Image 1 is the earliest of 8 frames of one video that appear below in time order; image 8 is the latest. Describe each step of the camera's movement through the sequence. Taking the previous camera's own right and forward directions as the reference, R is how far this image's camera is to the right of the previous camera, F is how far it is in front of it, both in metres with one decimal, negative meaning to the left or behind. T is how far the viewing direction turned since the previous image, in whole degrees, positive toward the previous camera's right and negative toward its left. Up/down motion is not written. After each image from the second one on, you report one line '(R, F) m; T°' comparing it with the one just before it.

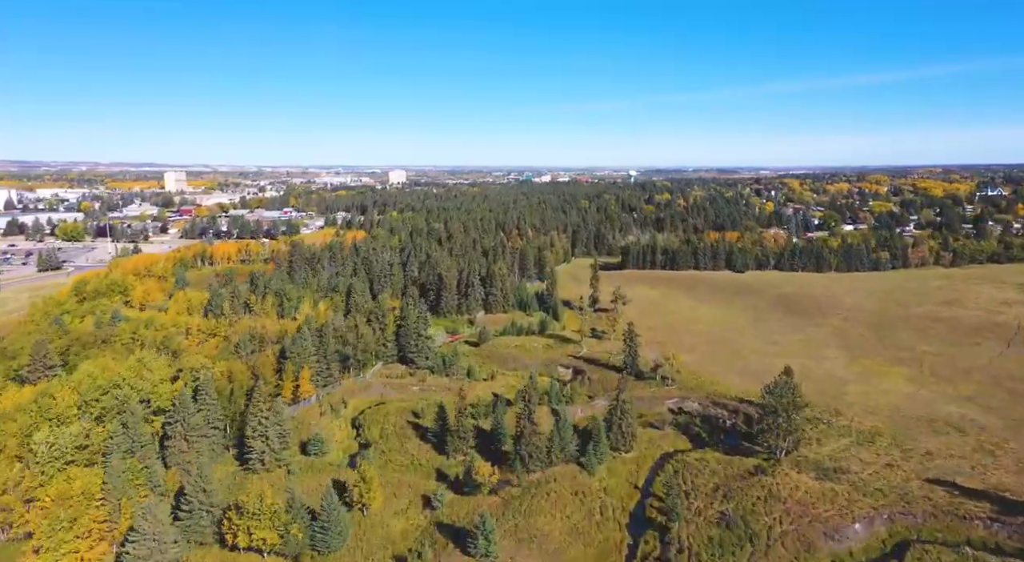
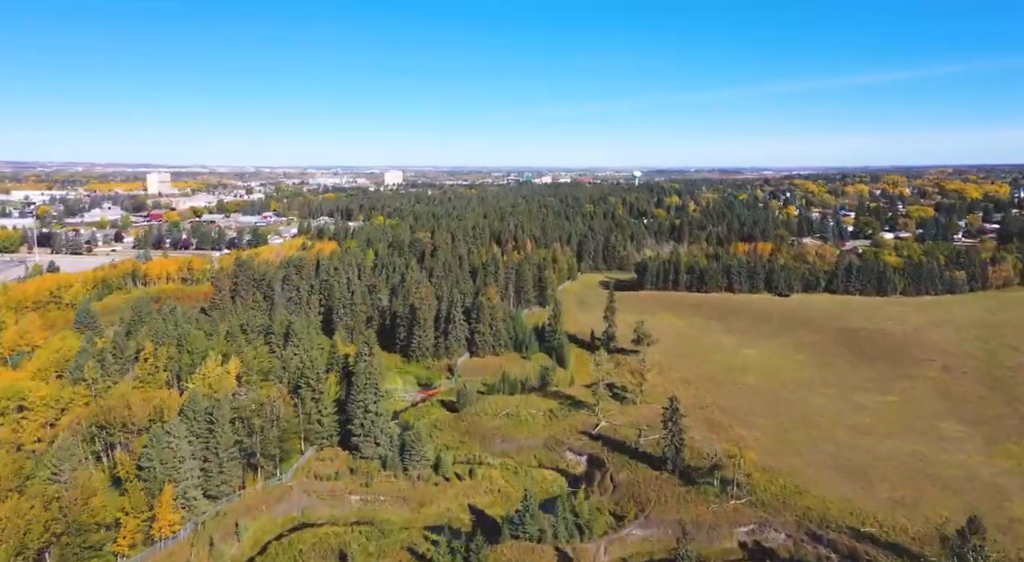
(+0.7, +15.6) m; 0°
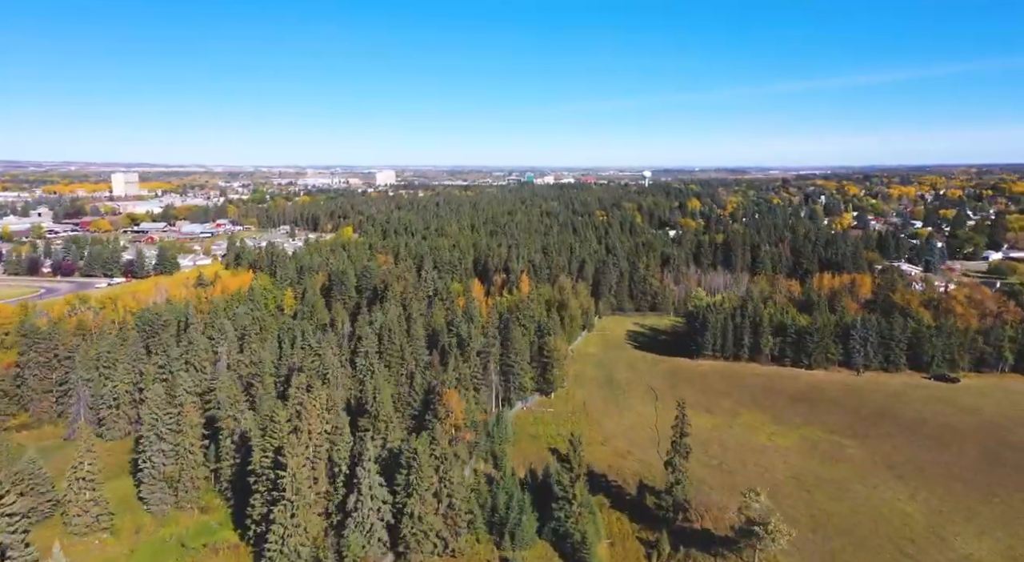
(+1.3, +28.7) m; 0°
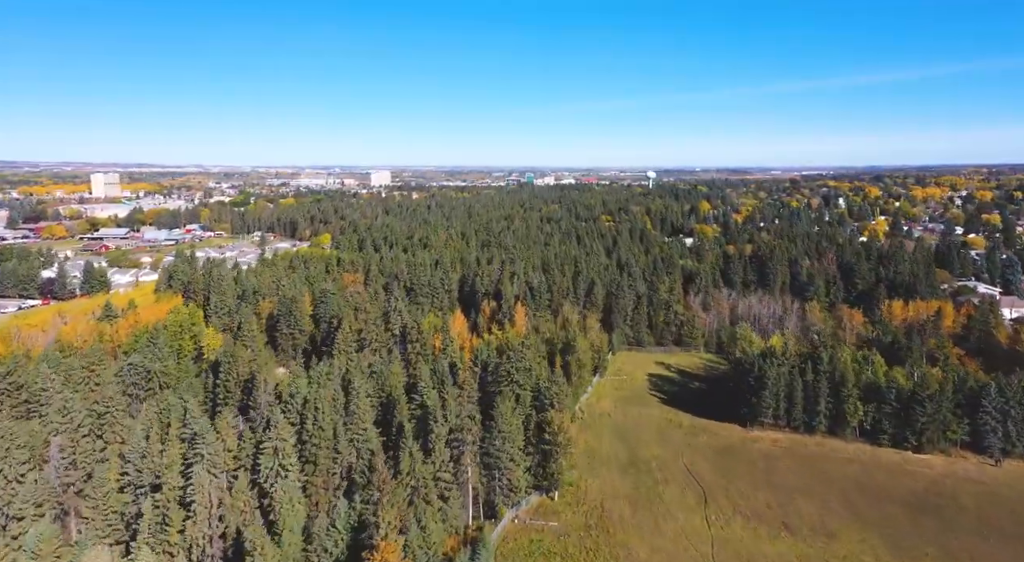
(+0.7, +13.8) m; 0°
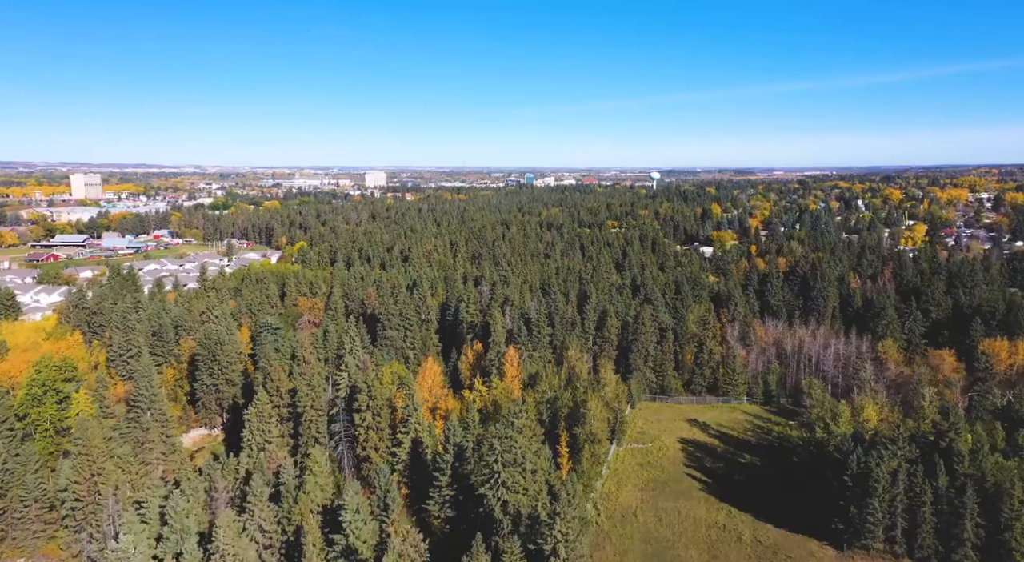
(+0.6, +12.5) m; 0°
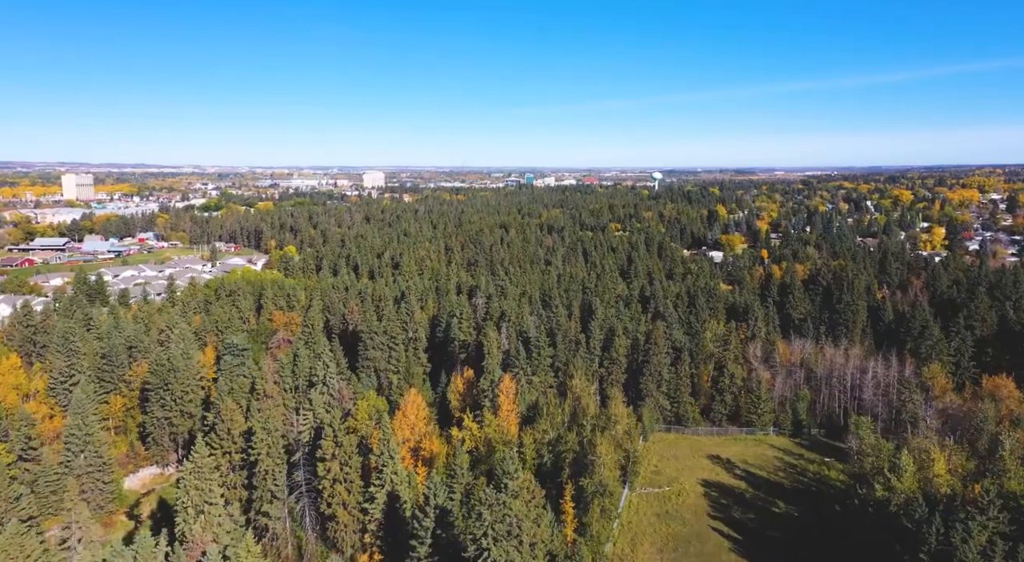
(+0.2, +5.3) m; 0°
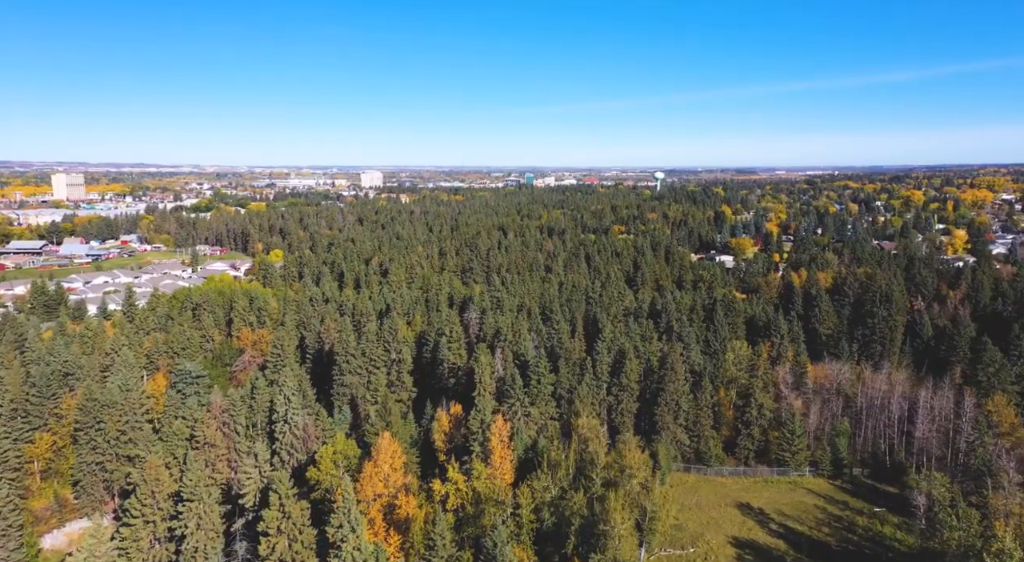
(+0.3, +5.5) m; 0°
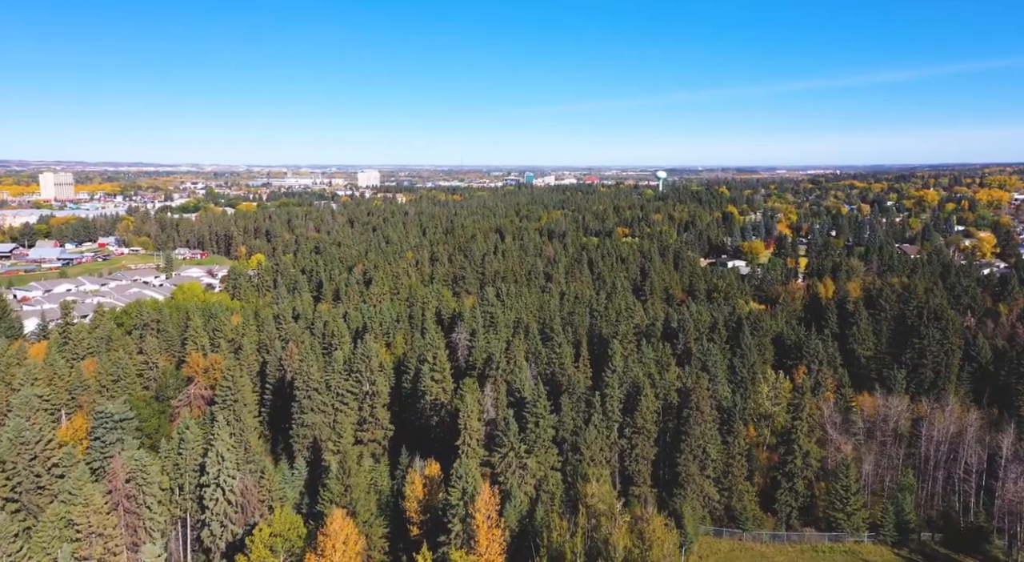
(+0.3, +6.4) m; 0°
